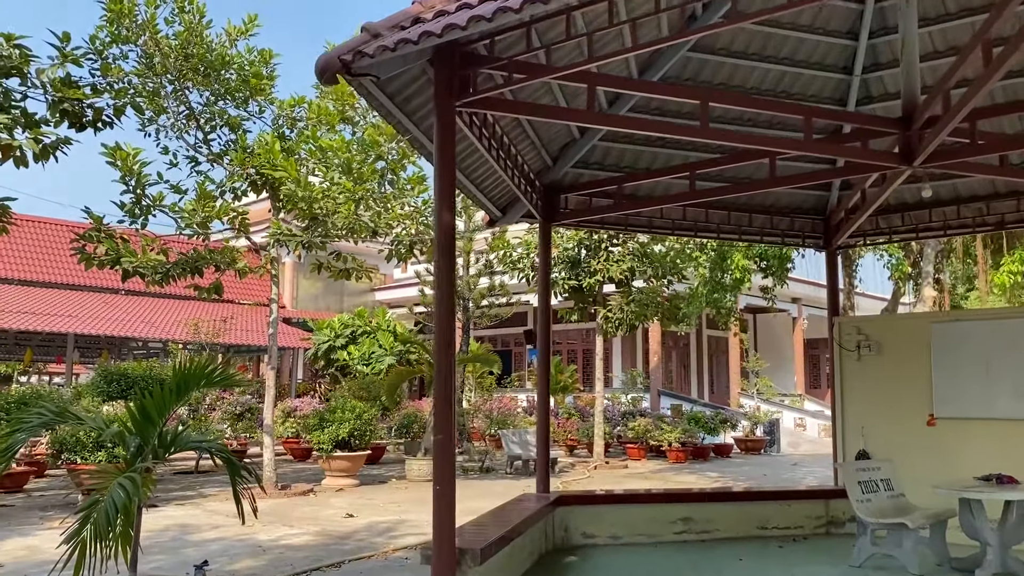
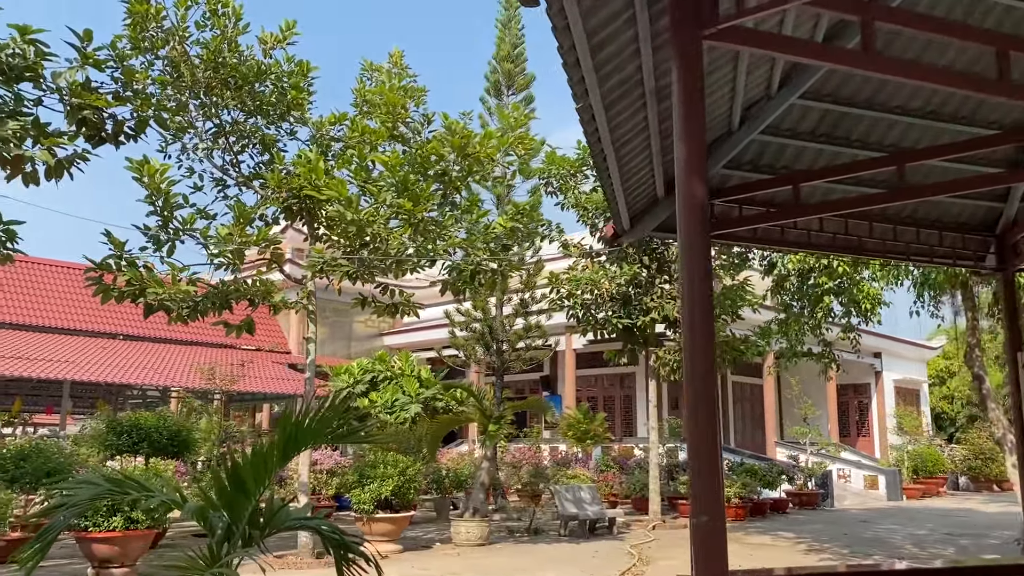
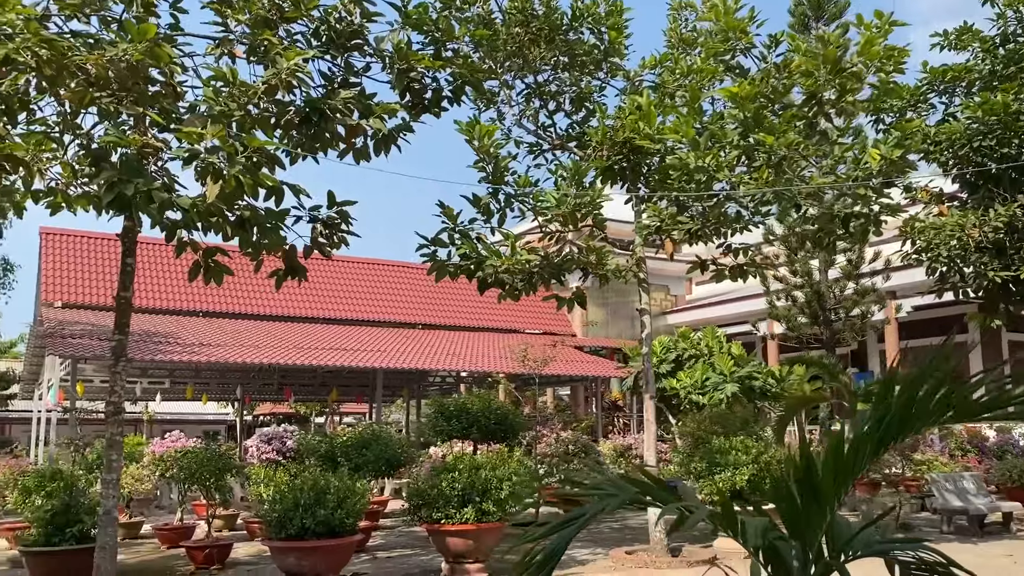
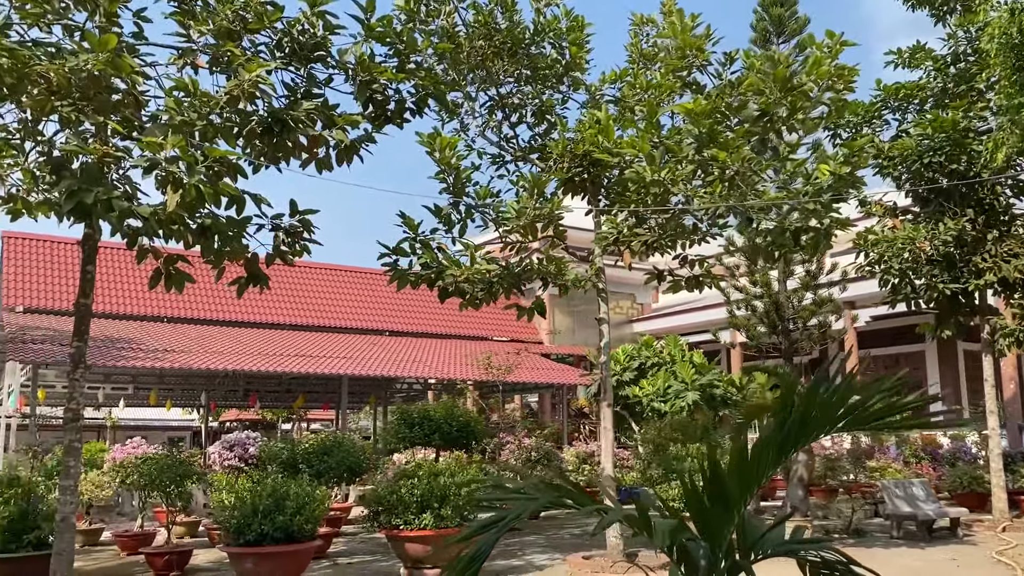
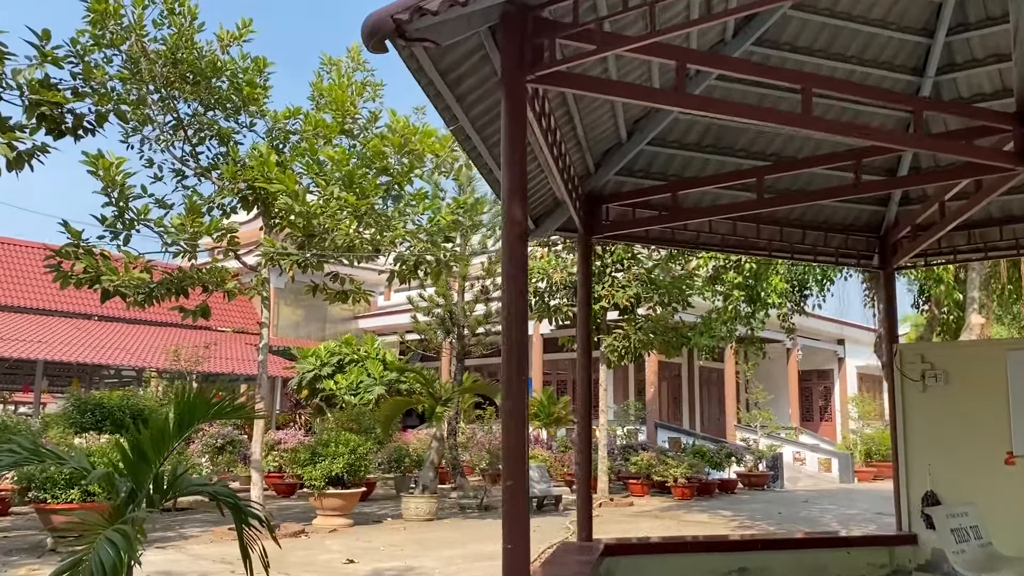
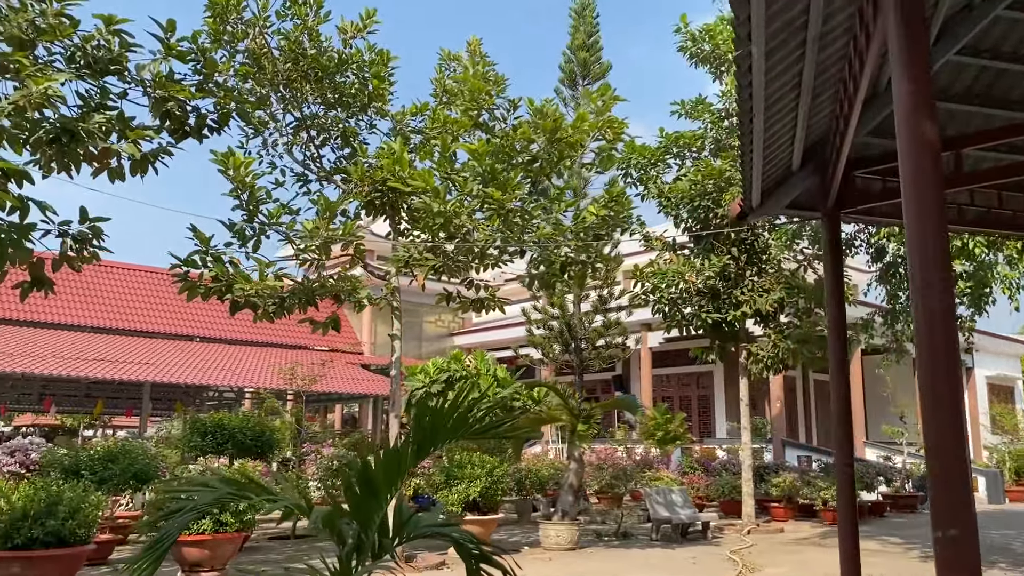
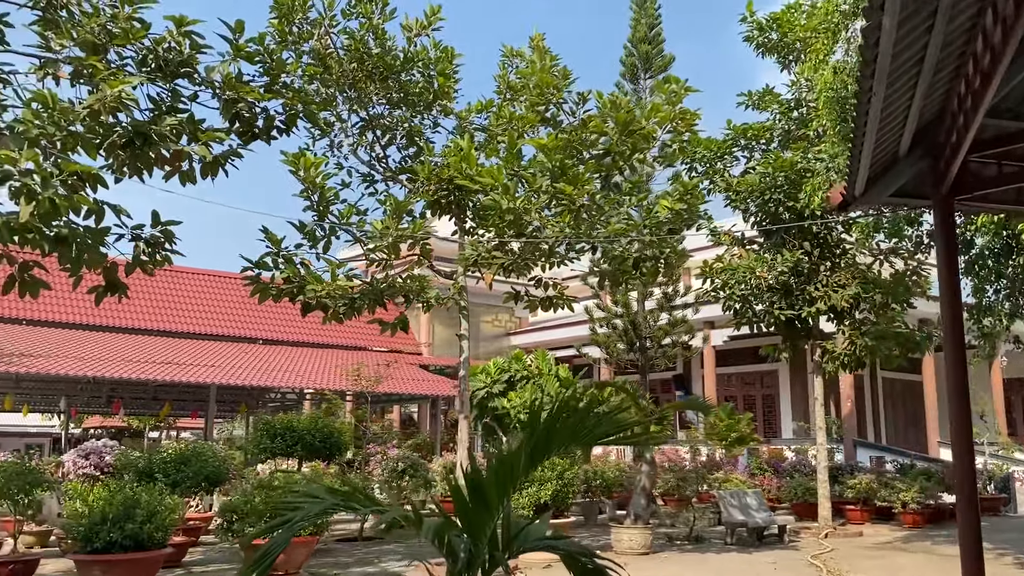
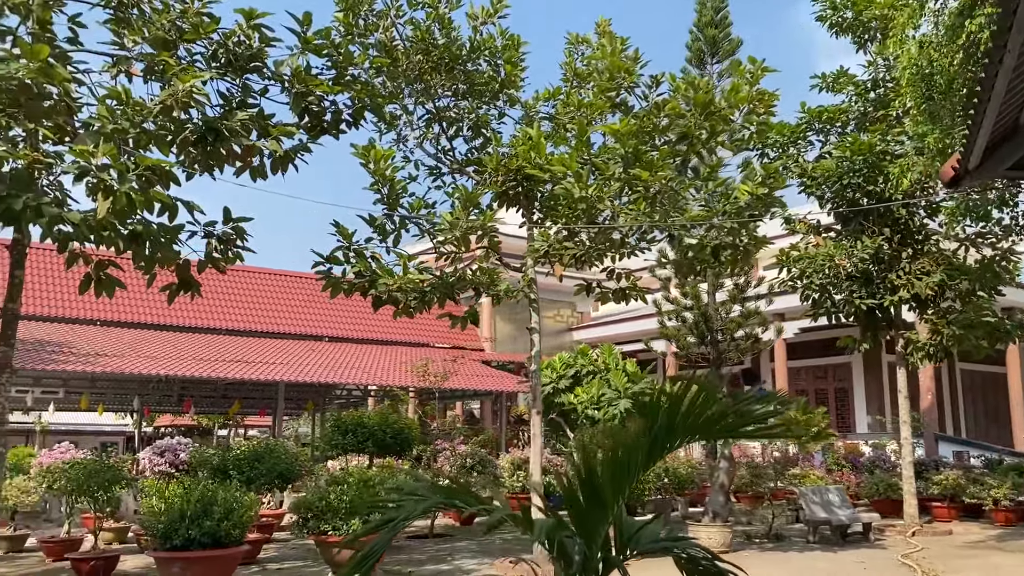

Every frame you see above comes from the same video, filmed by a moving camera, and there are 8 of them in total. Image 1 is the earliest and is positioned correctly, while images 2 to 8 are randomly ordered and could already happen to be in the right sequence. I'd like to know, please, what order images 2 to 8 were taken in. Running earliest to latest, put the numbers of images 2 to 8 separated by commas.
5, 2, 6, 7, 8, 4, 3
